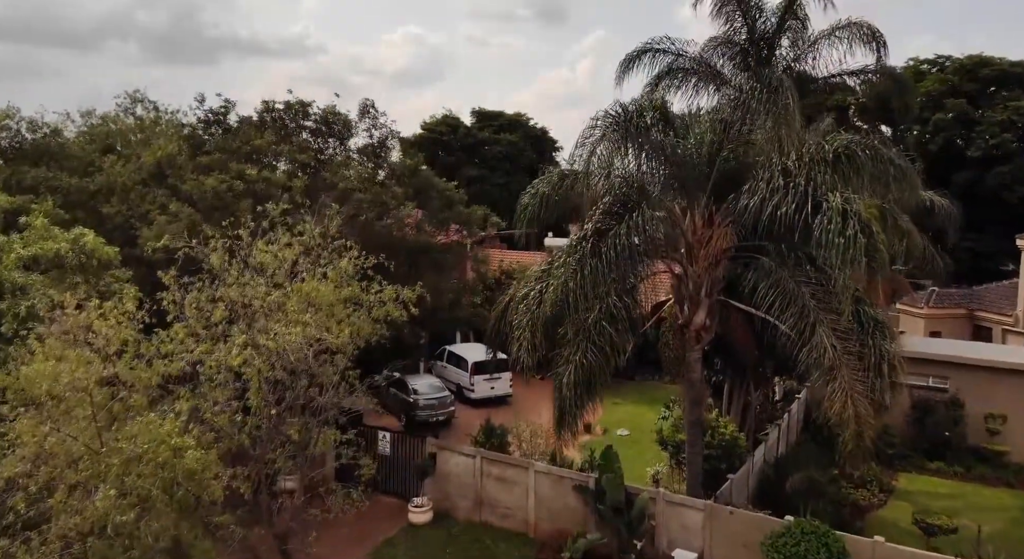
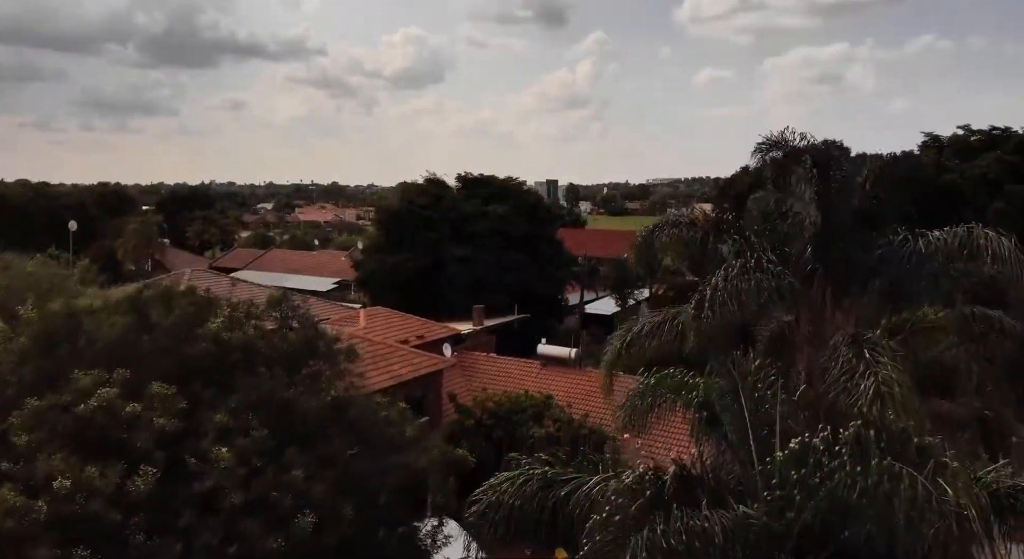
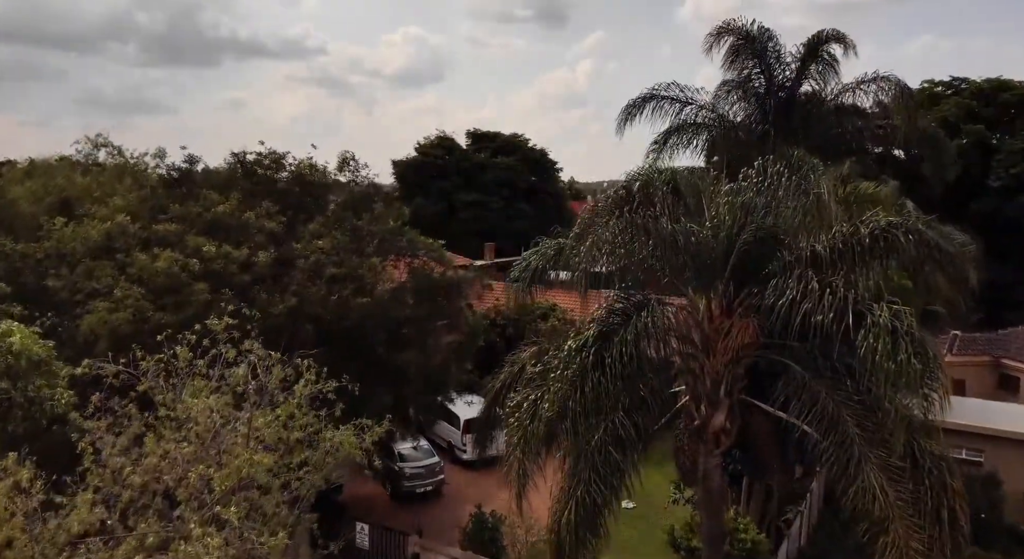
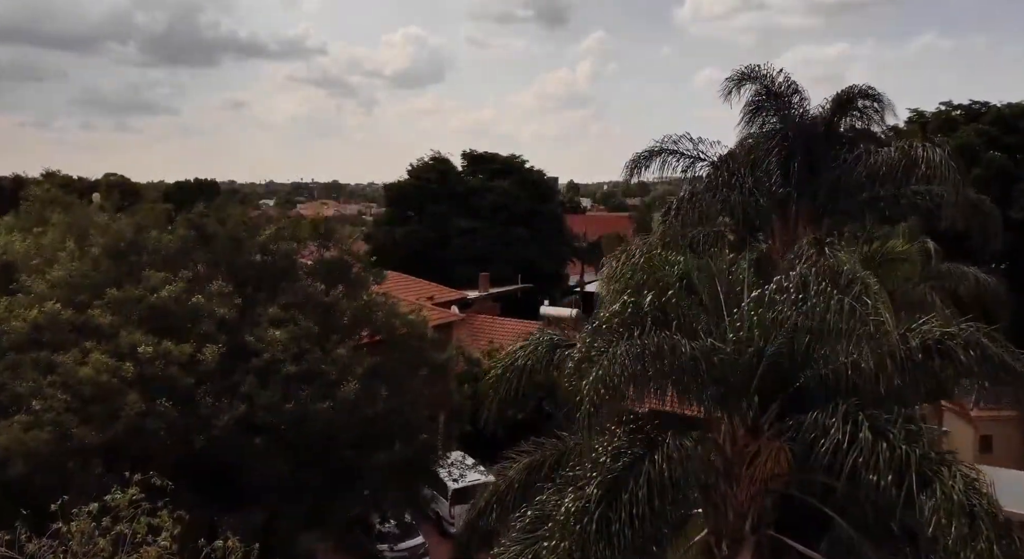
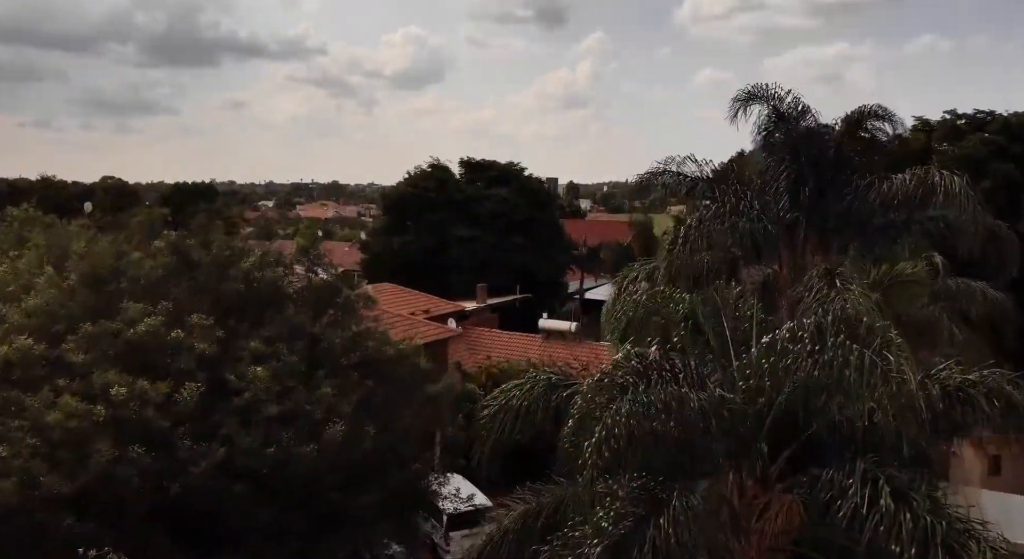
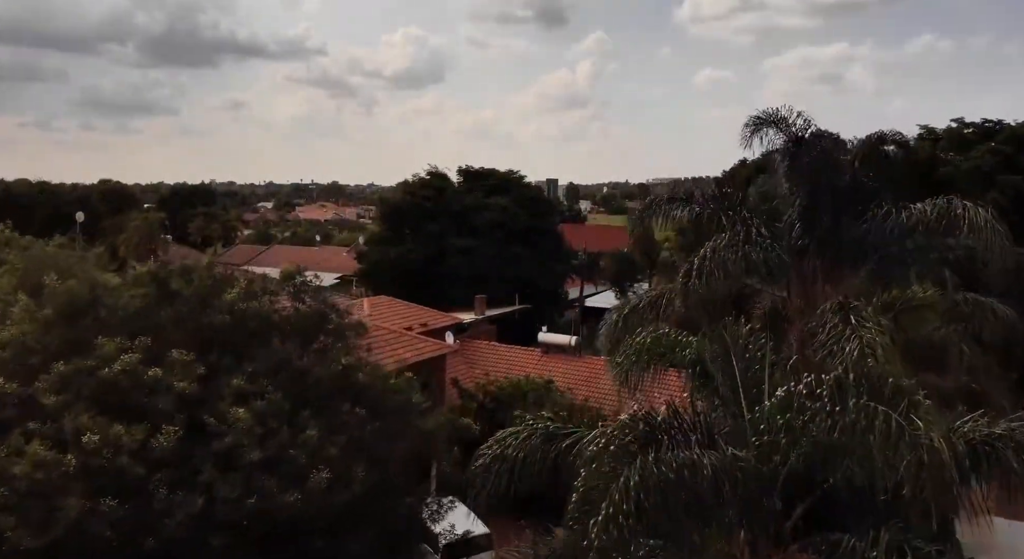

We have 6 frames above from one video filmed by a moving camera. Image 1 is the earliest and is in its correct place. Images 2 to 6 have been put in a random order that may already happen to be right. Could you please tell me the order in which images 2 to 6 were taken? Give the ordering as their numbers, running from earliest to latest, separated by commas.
3, 4, 5, 6, 2
